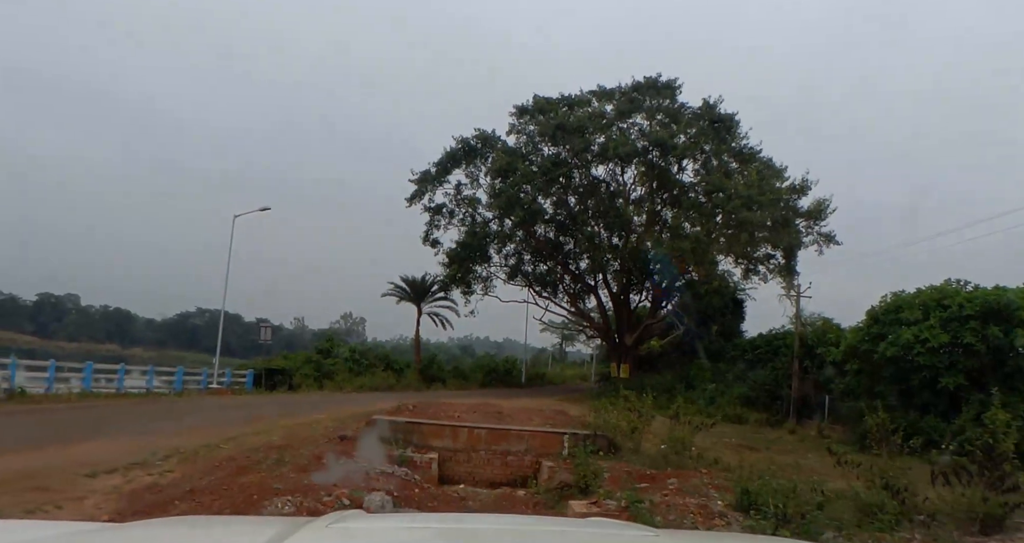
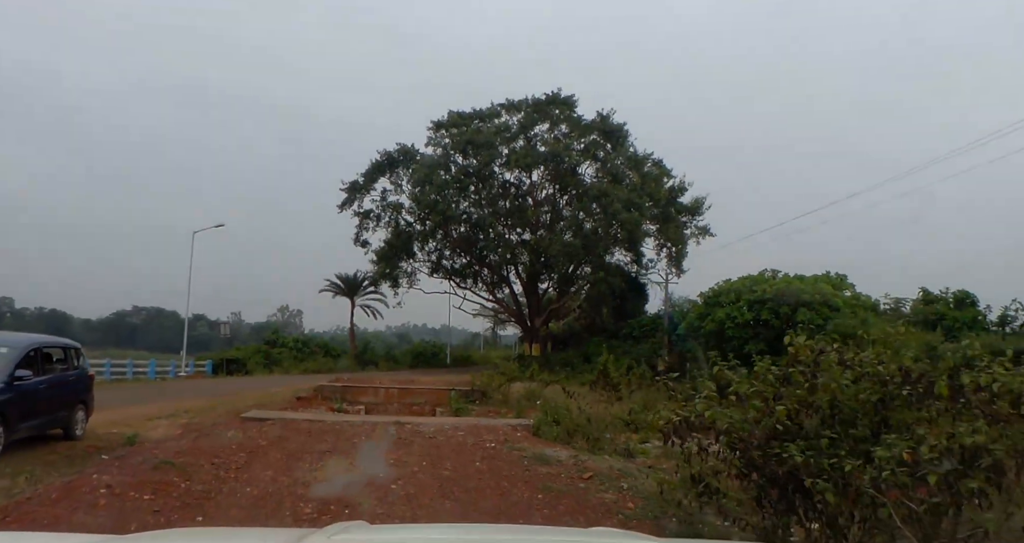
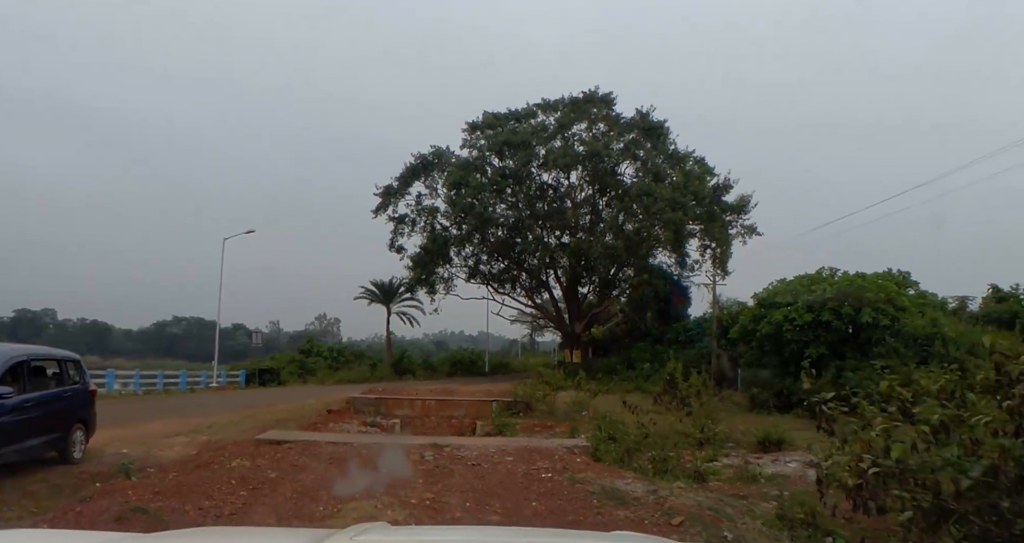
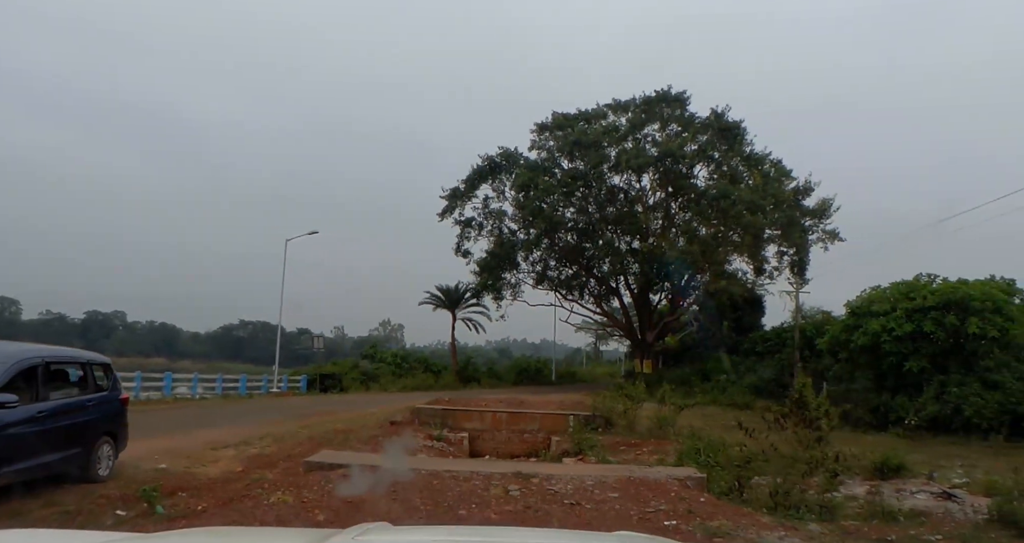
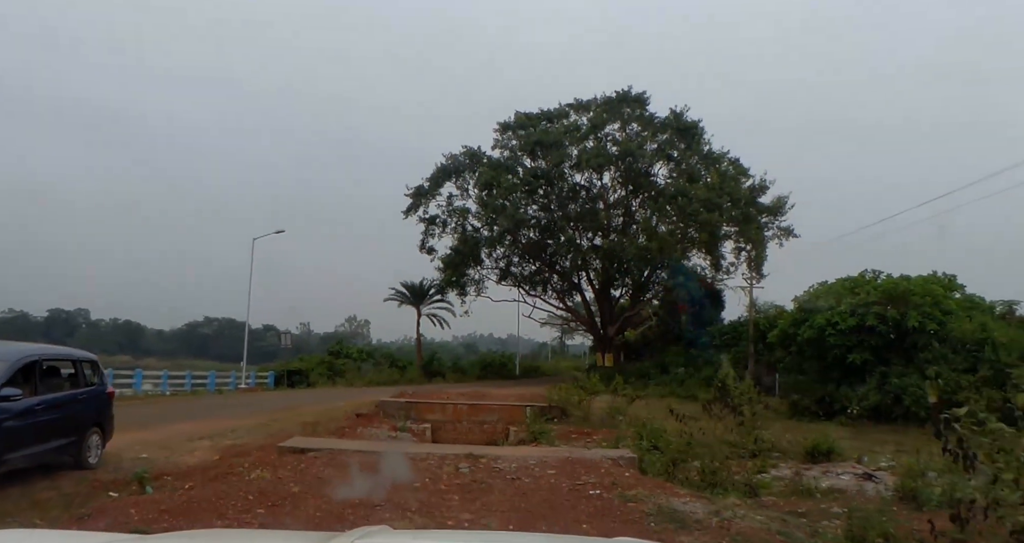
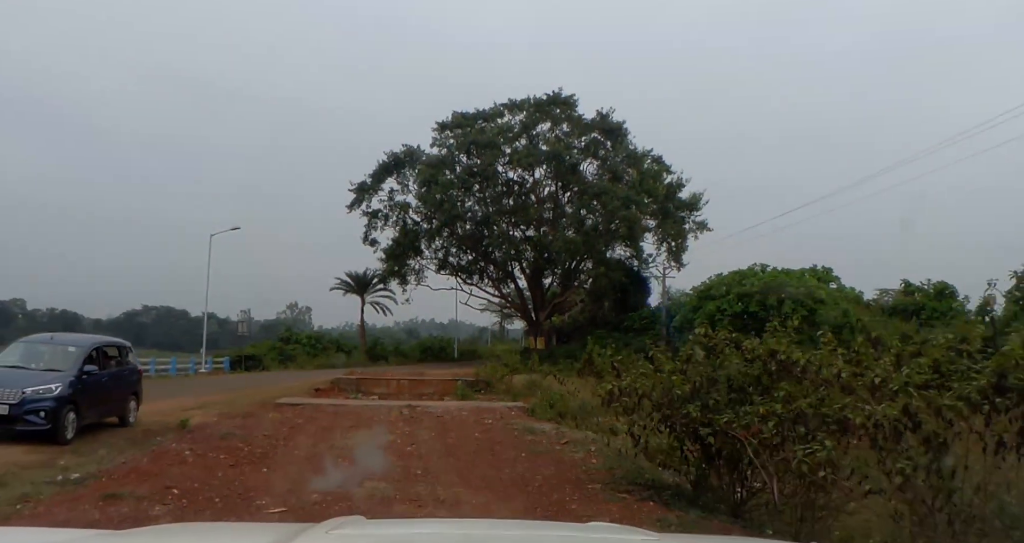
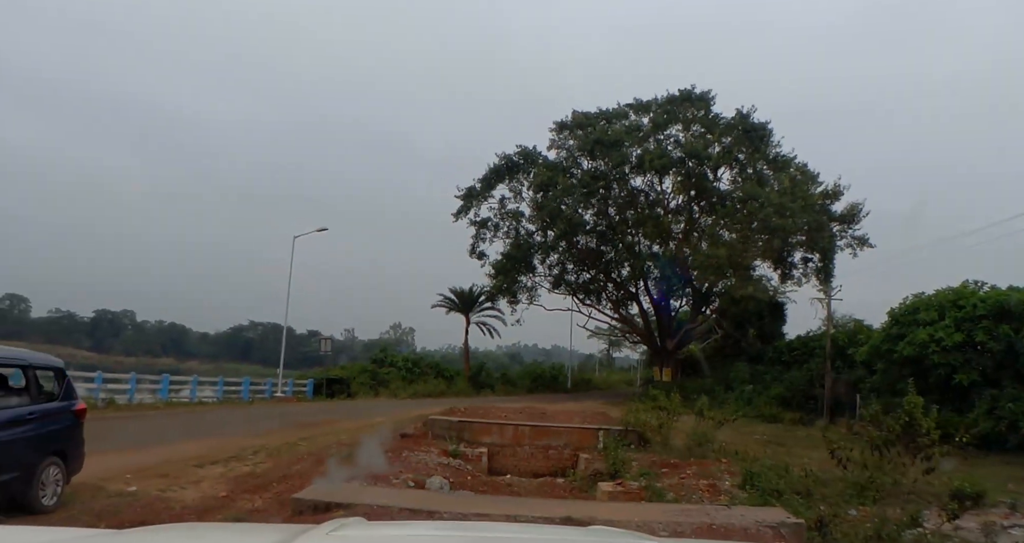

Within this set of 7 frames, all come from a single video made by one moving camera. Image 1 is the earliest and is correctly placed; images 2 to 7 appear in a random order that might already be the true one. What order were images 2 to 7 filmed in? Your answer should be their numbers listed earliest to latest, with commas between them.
7, 4, 5, 3, 2, 6
